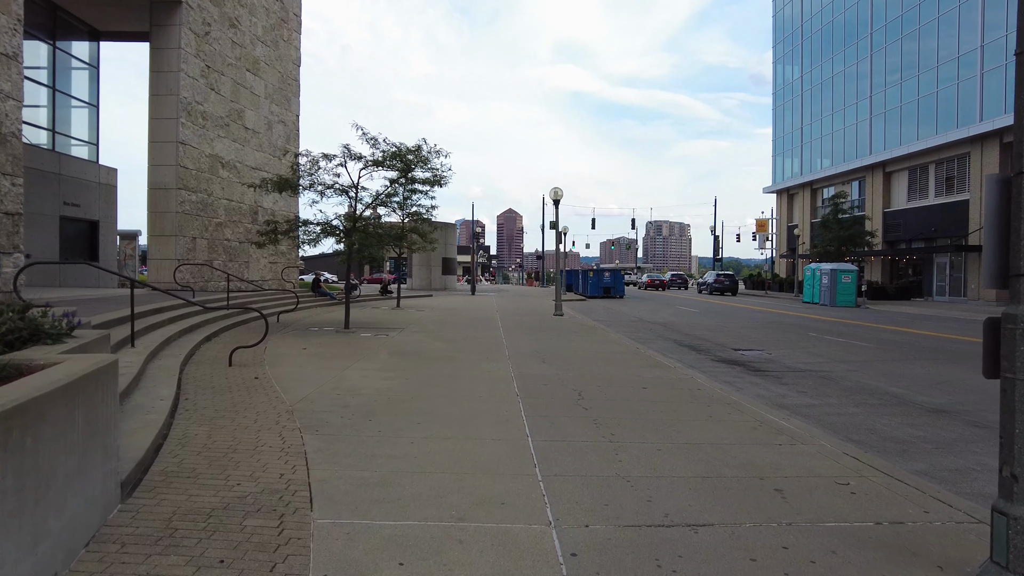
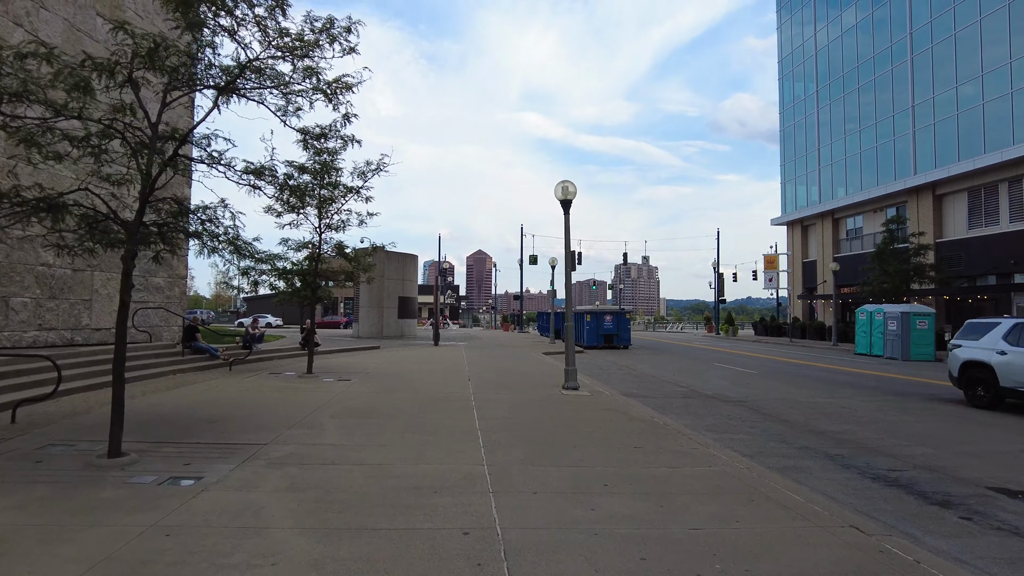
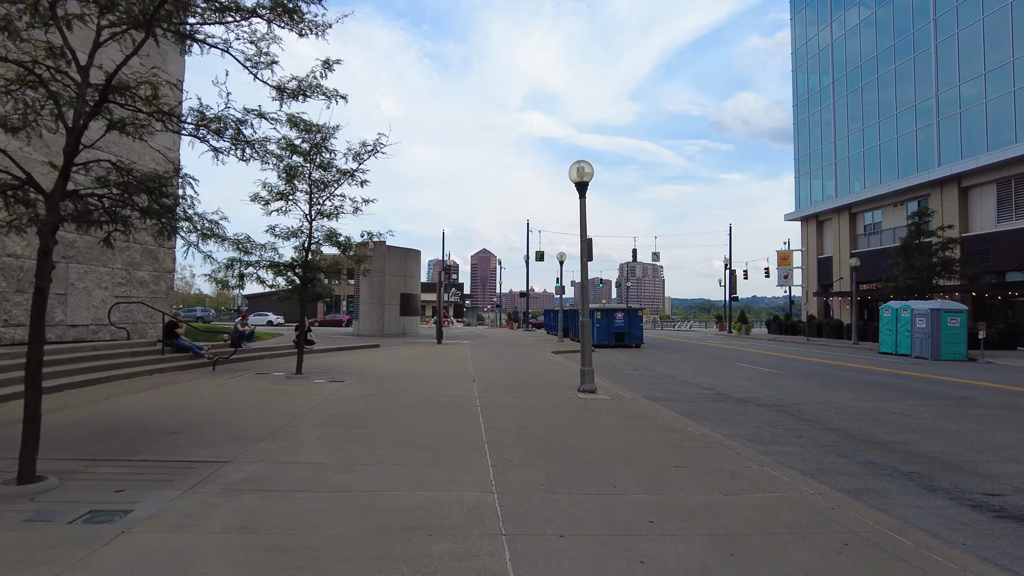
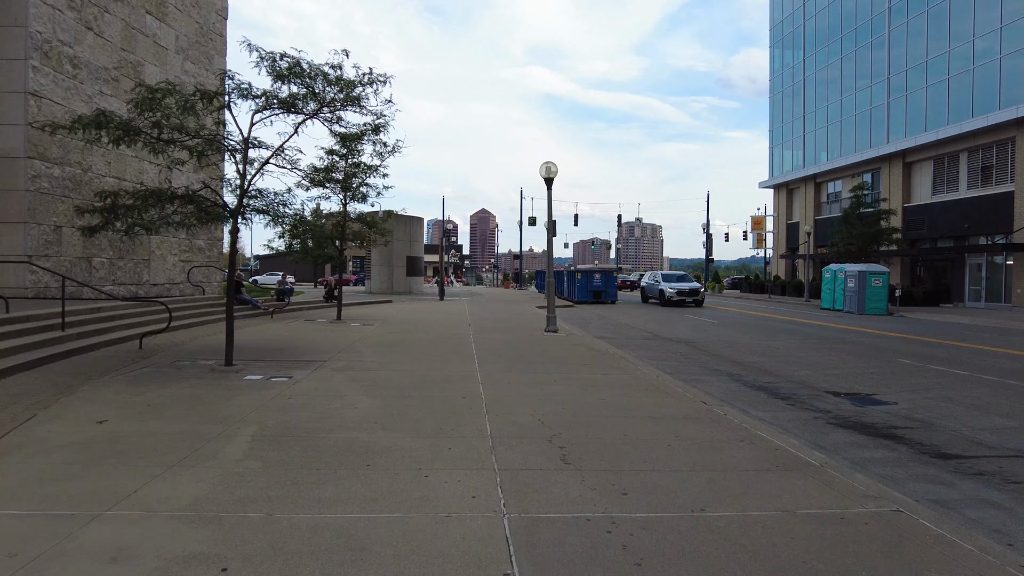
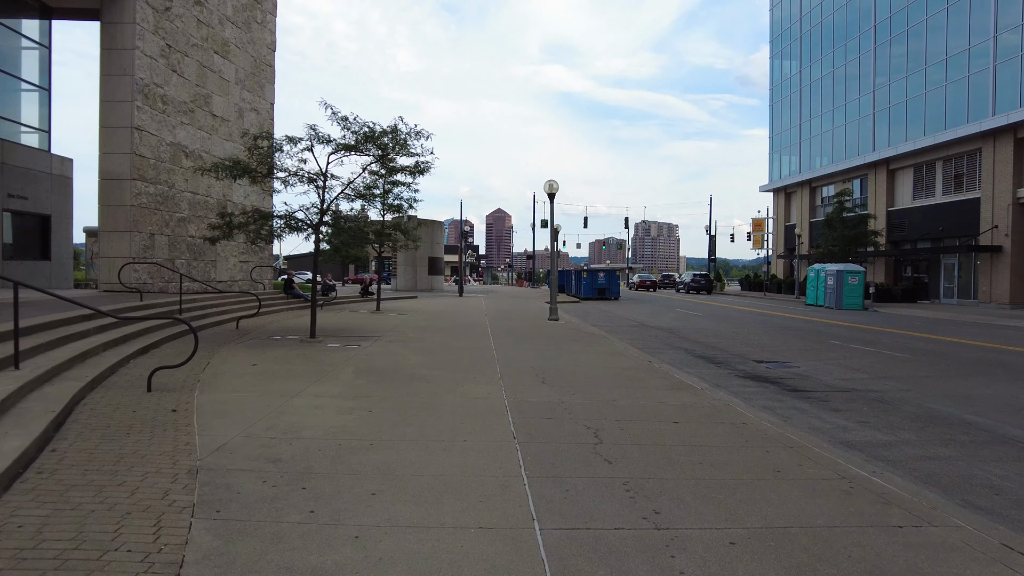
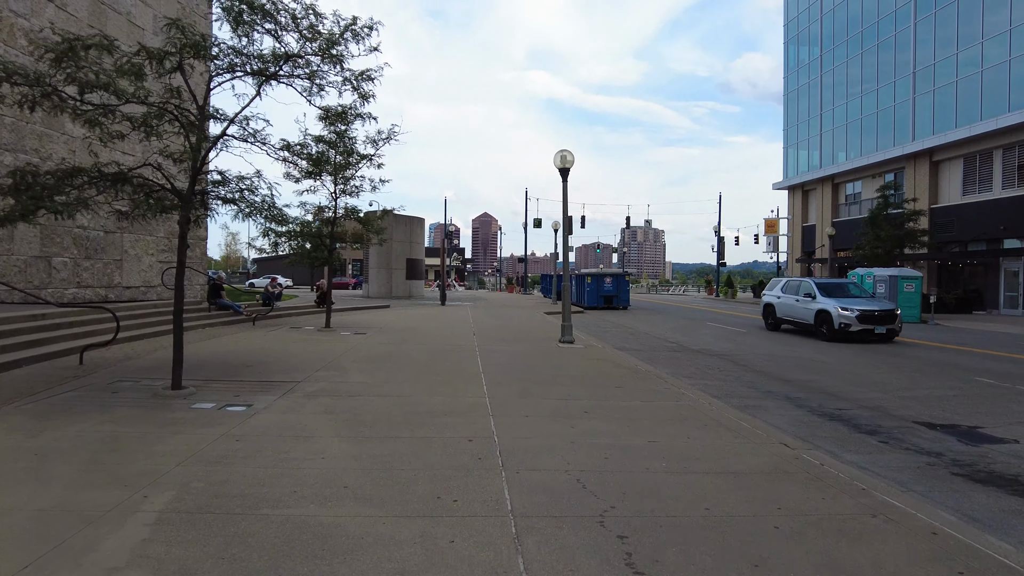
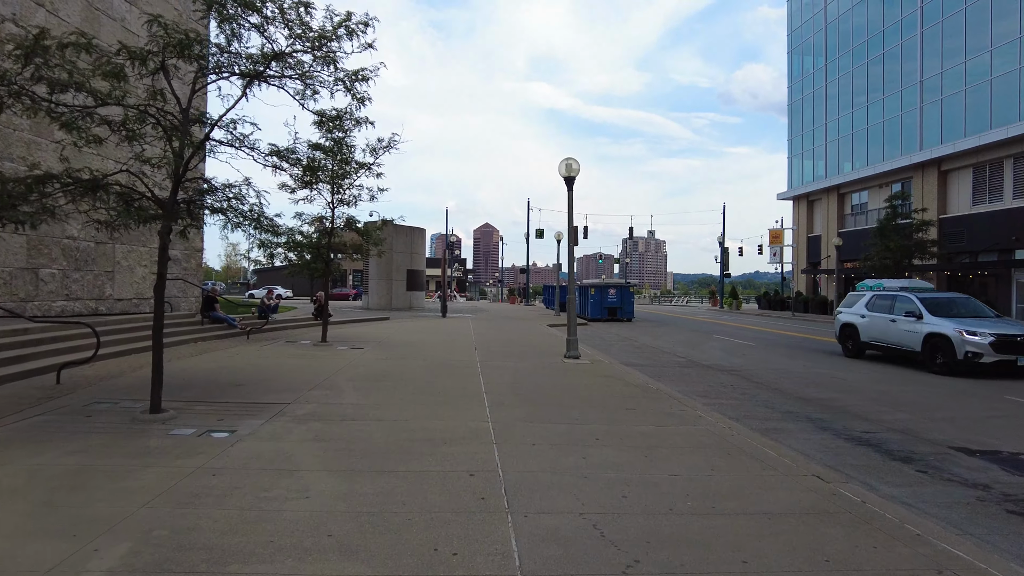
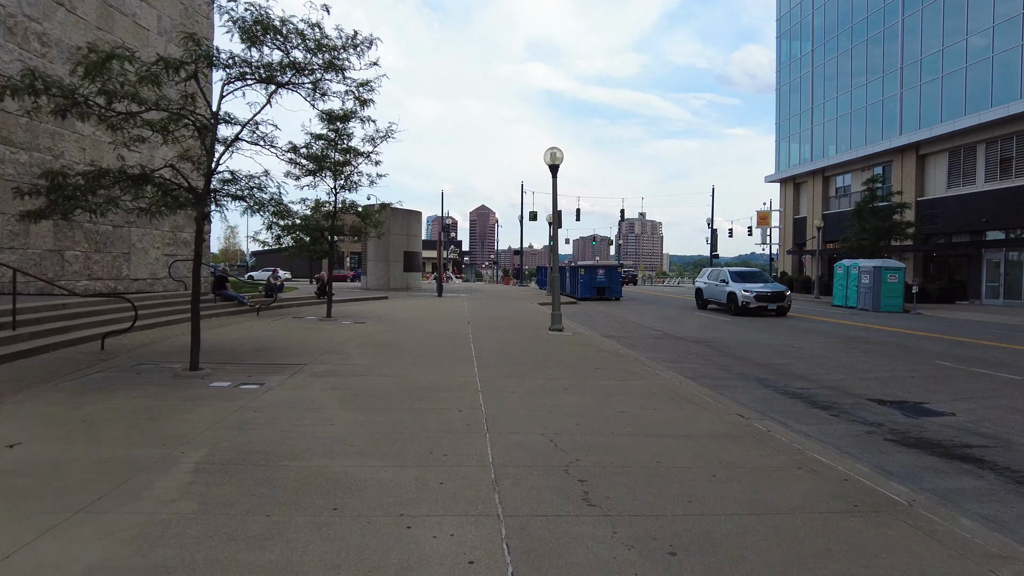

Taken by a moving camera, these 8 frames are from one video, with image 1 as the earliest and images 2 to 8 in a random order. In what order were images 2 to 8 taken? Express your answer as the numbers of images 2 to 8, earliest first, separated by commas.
5, 4, 8, 6, 7, 2, 3
